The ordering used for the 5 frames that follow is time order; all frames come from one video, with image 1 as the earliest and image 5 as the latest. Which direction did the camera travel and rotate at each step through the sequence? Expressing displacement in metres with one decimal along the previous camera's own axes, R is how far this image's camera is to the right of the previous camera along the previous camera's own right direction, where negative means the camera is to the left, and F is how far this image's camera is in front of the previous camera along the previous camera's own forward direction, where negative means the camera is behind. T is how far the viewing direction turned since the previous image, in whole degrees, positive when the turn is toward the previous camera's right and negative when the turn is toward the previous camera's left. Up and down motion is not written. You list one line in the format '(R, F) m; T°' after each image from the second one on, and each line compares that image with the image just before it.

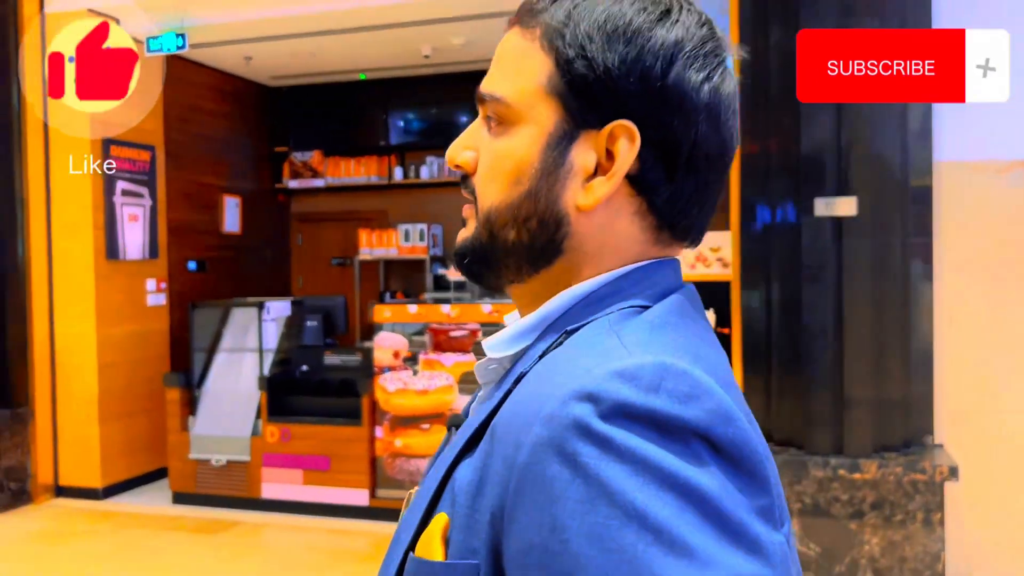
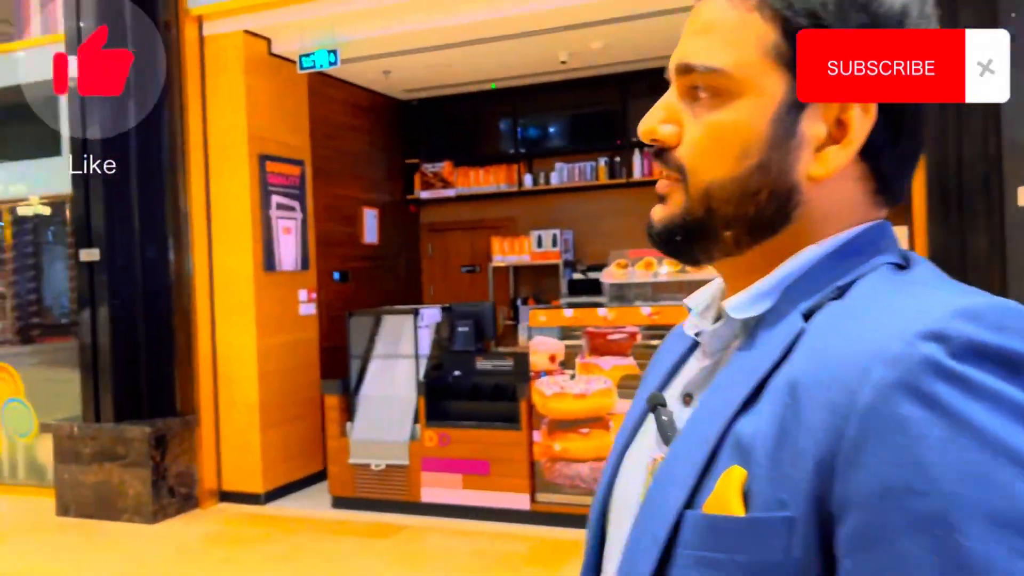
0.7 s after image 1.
(-0.4, 0.0) m; -5°
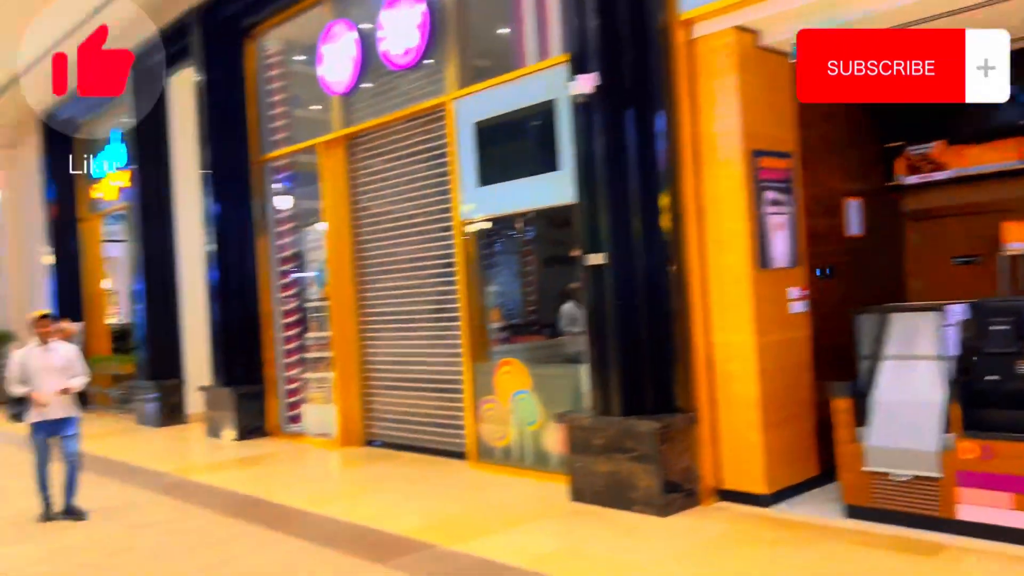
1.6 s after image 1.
(-0.6, 0.0) m; -26°
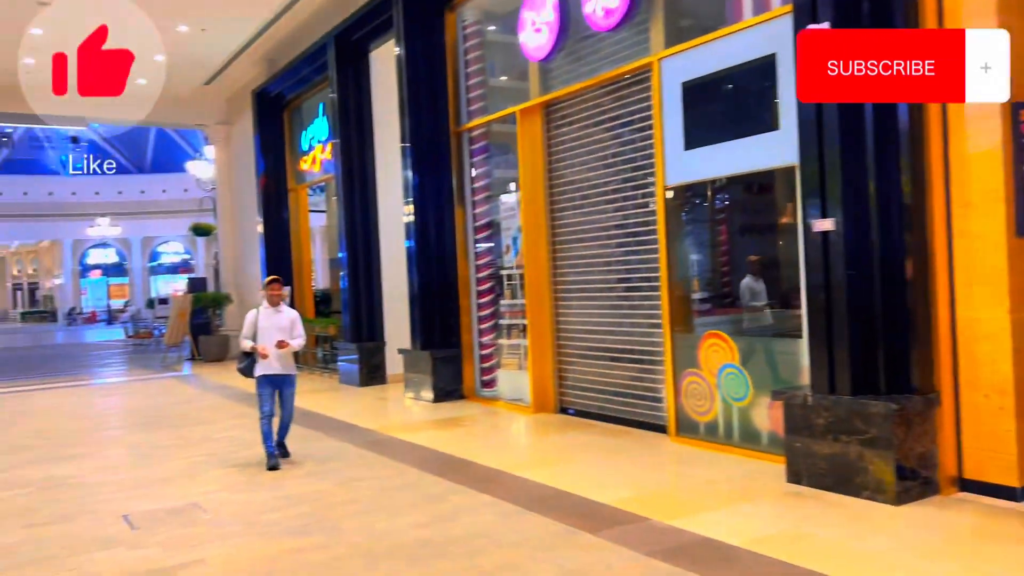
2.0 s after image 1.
(-0.2, +0.1) m; -11°
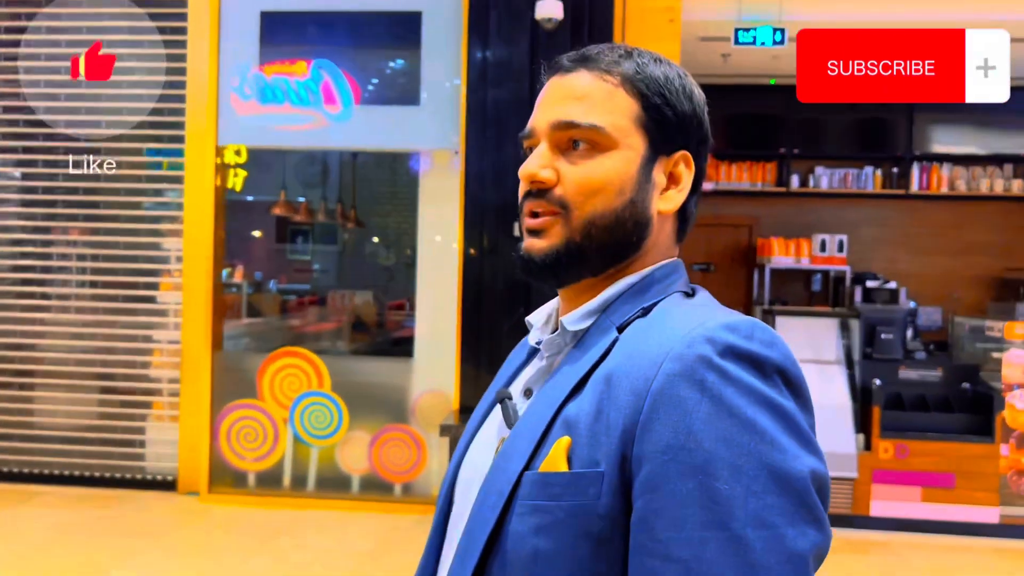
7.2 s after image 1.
(-1.5, +2.2) m; +55°
